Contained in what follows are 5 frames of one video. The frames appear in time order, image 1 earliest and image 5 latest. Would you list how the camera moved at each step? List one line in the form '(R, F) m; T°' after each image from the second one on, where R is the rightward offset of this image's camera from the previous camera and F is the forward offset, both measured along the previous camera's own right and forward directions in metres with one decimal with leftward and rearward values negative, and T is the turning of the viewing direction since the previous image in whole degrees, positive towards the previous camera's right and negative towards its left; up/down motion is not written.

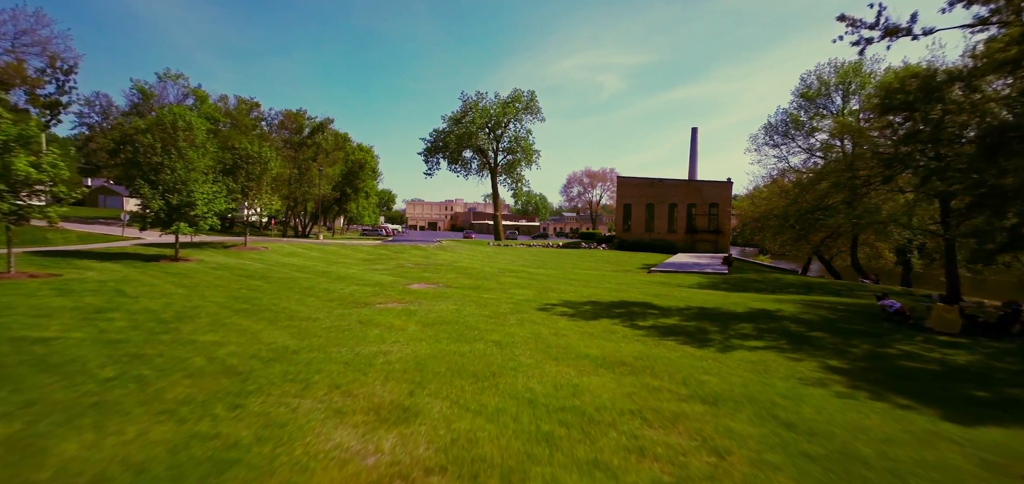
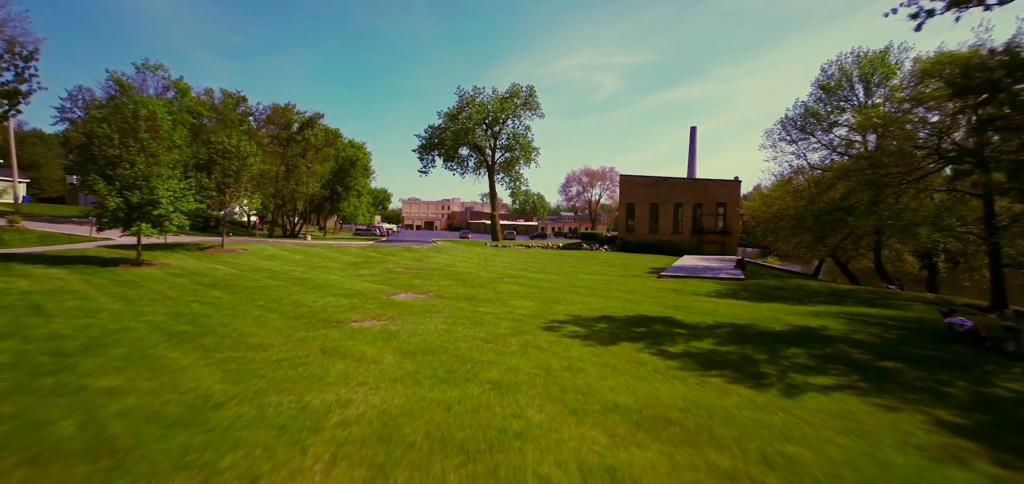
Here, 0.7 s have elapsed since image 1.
(-0.1, +1.4) m; 0°
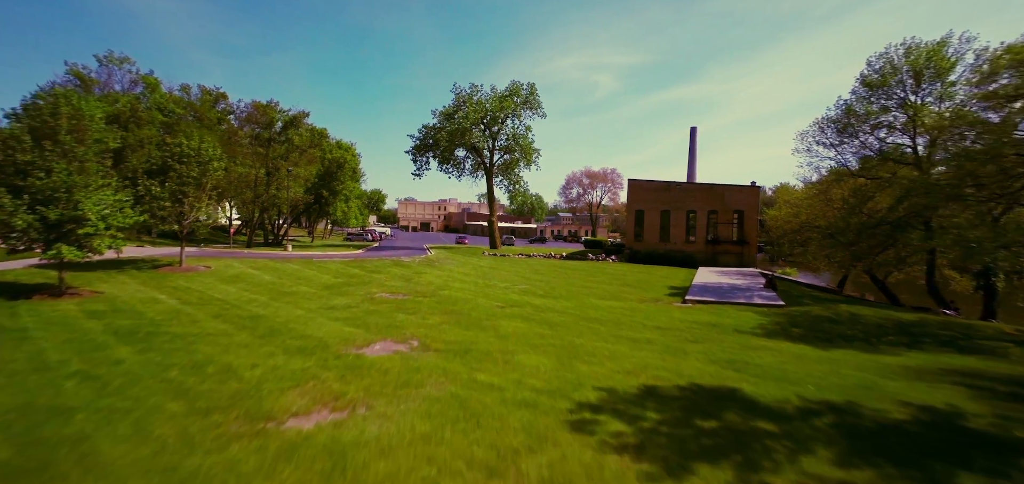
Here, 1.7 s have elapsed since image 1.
(-0.2, +2.3) m; 0°
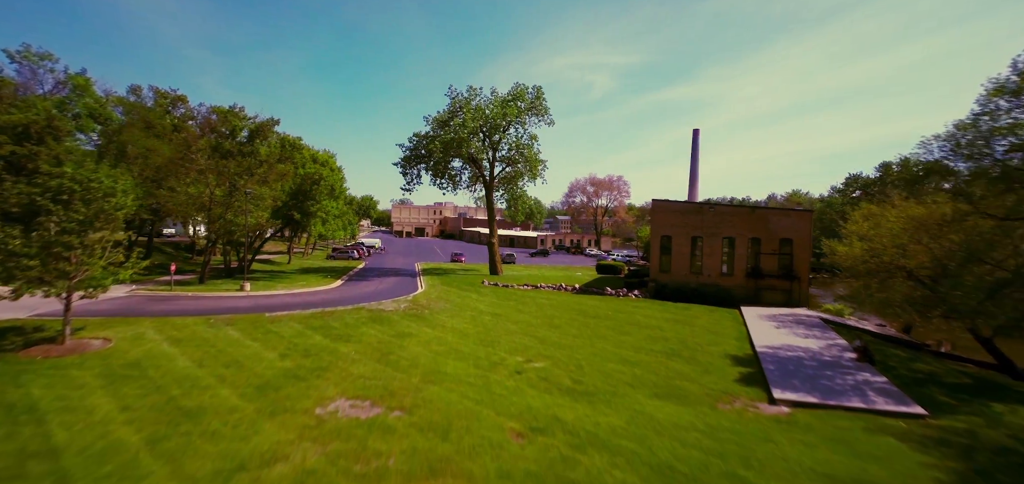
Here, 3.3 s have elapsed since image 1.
(-0.5, +4.5) m; +1°
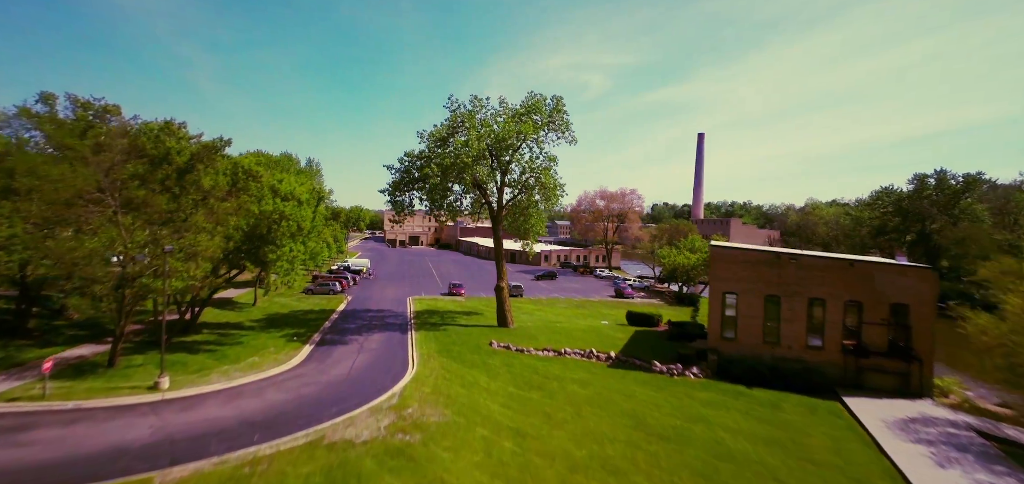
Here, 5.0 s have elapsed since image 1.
(-1.2, +6.0) m; +1°
